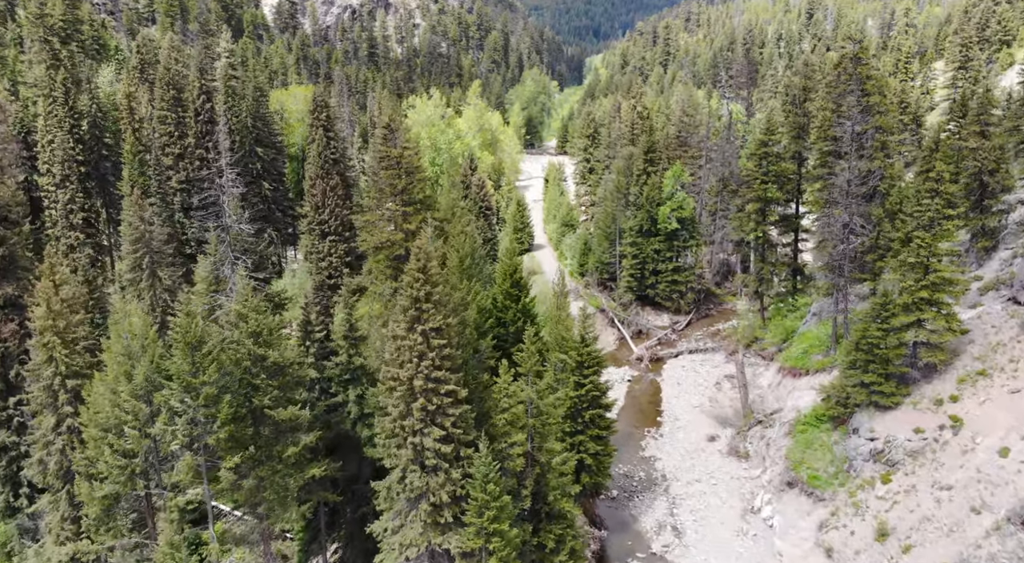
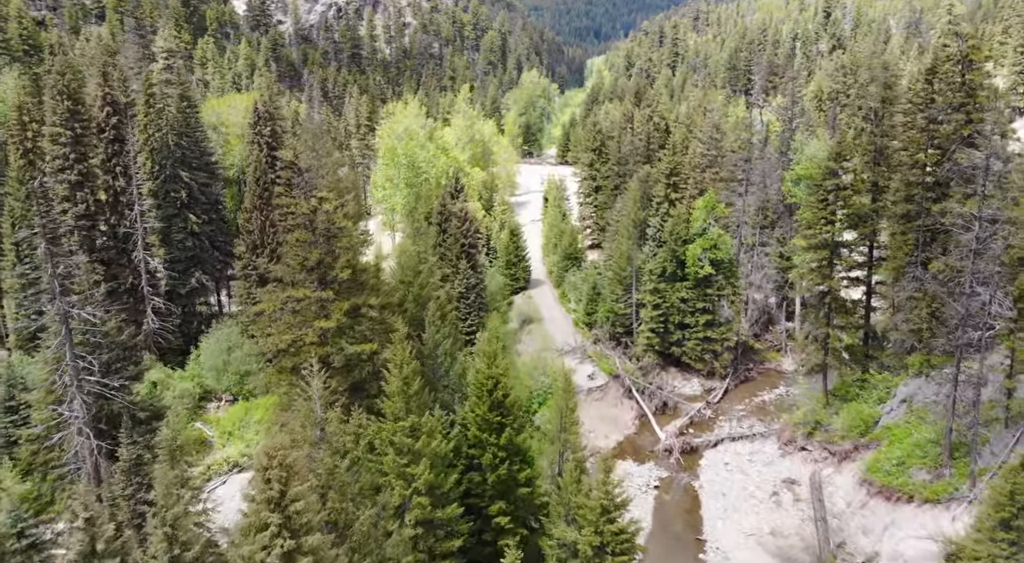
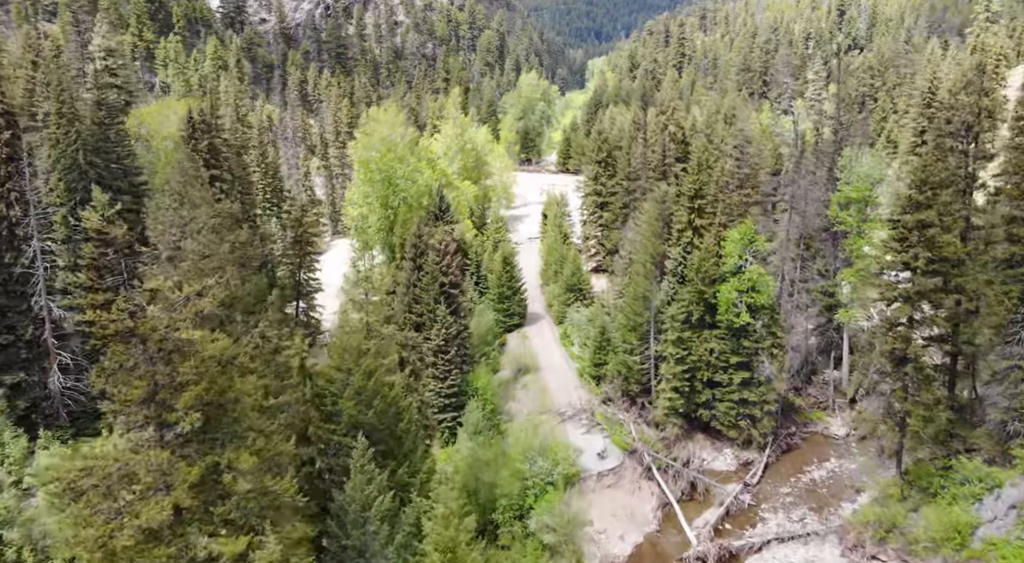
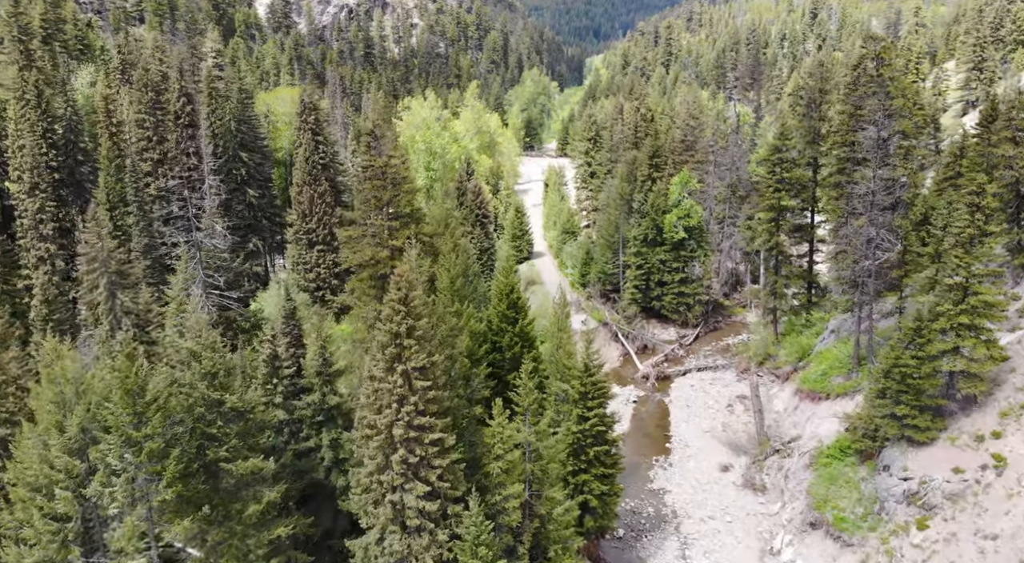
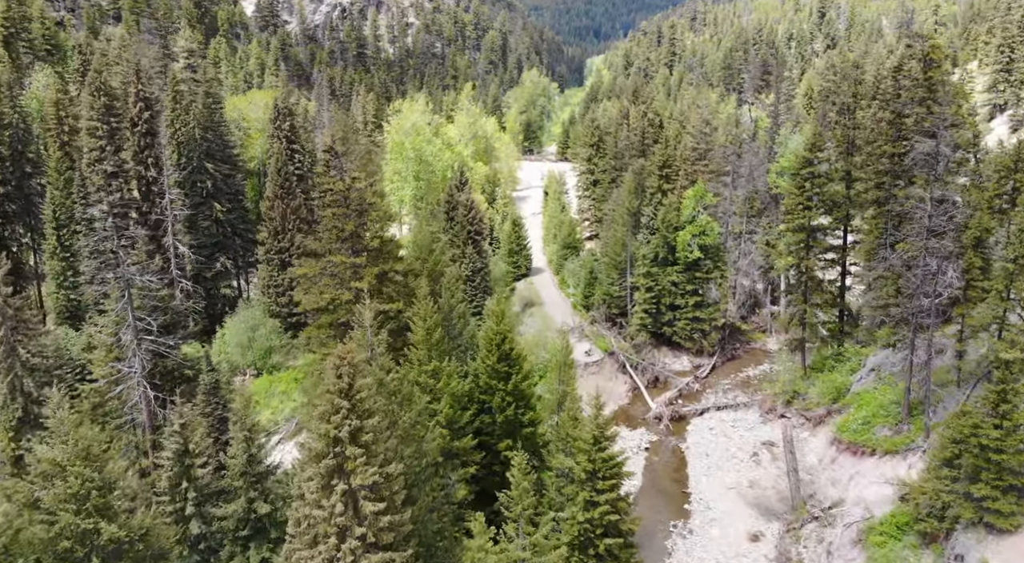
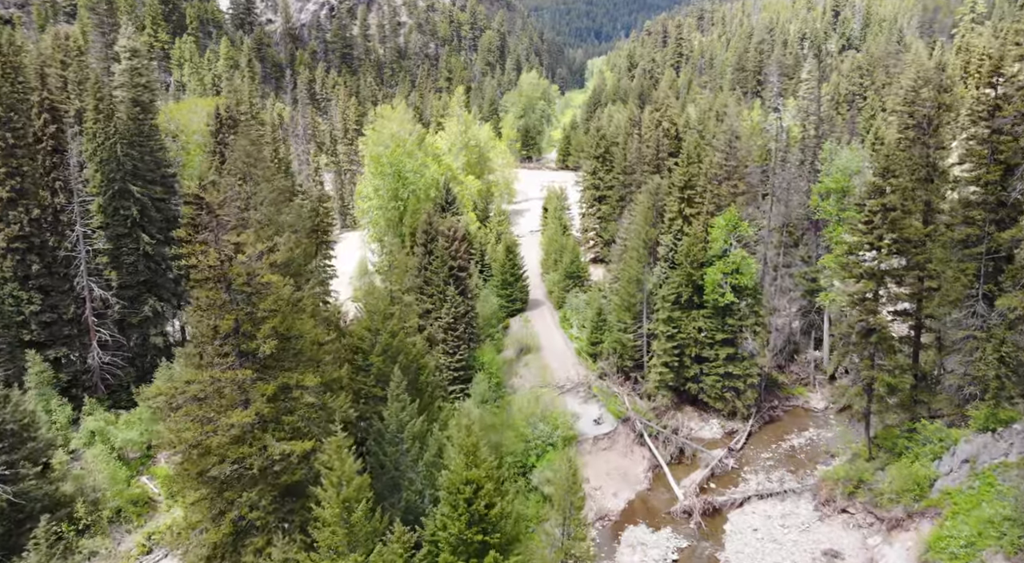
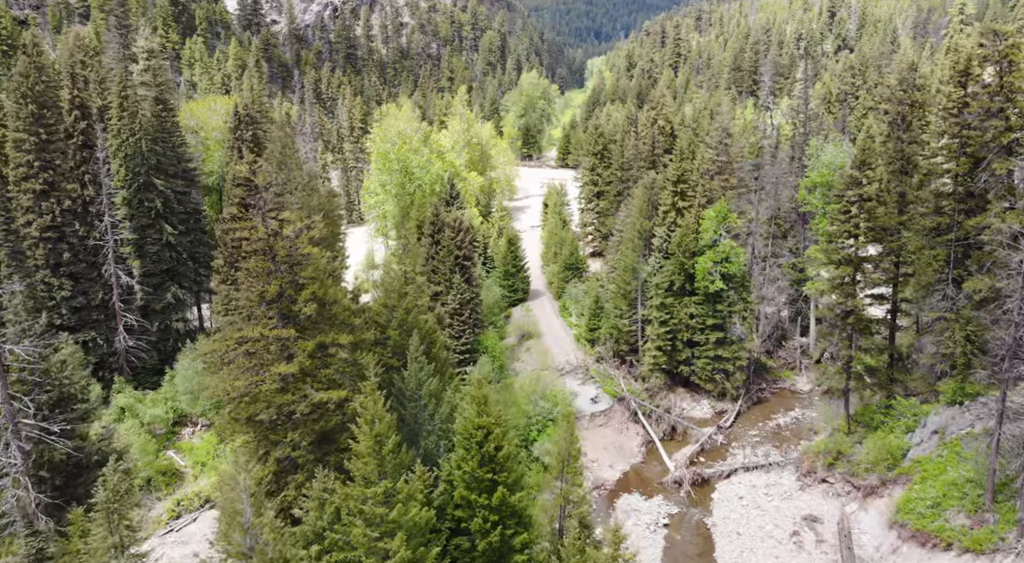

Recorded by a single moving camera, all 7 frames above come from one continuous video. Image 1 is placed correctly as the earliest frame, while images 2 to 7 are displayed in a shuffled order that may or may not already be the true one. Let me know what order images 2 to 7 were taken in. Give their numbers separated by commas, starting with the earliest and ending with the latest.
4, 5, 2, 7, 6, 3
